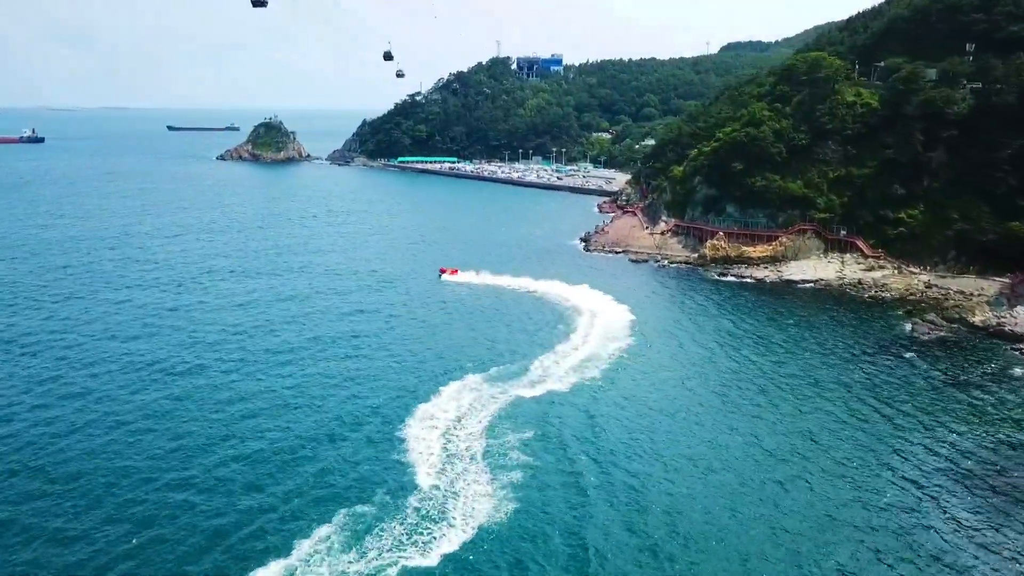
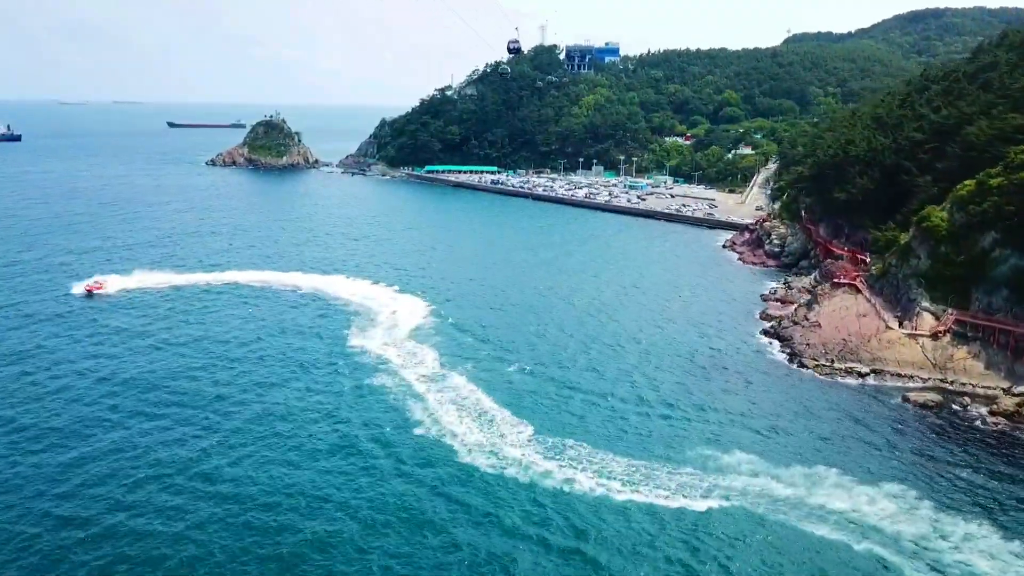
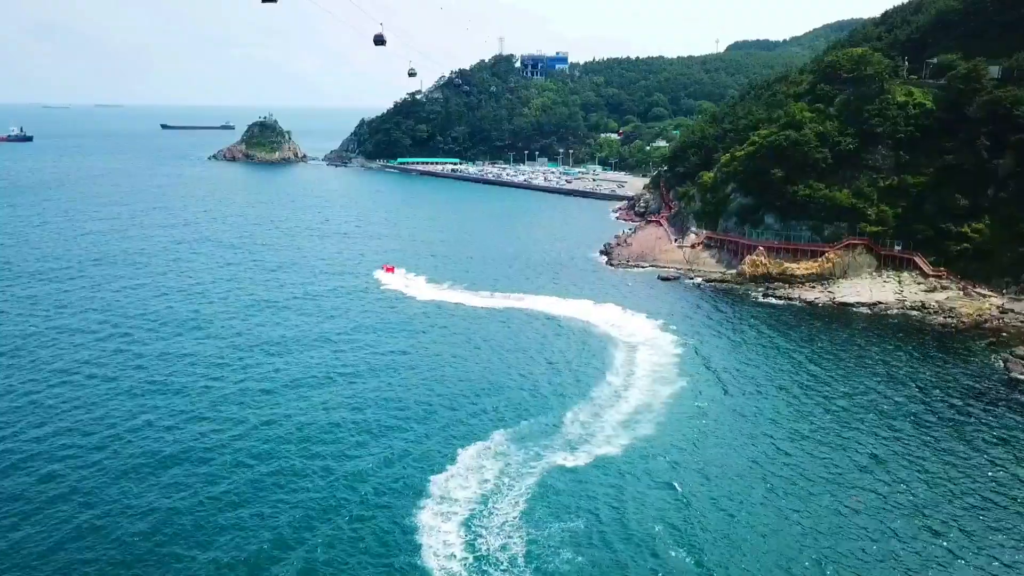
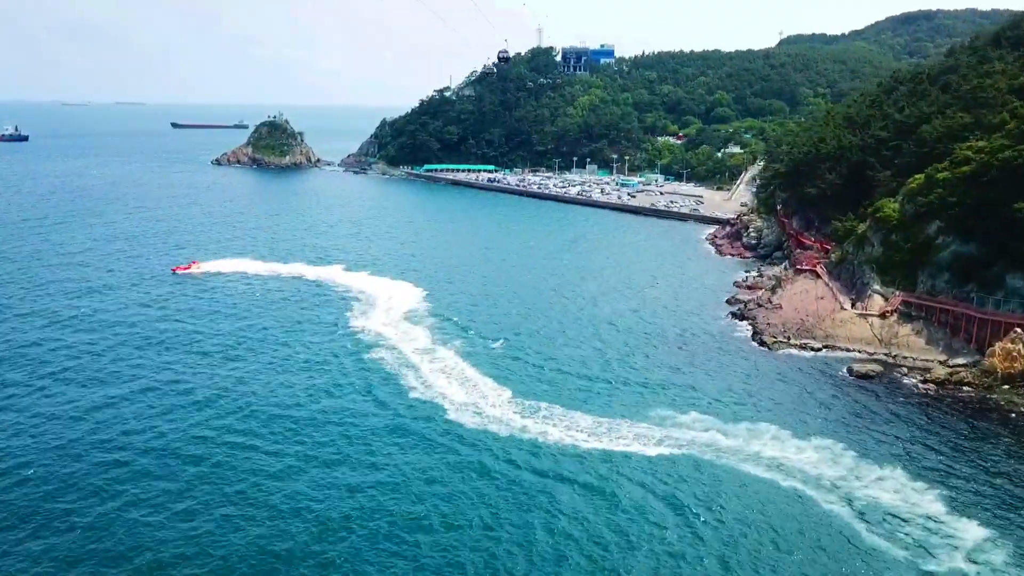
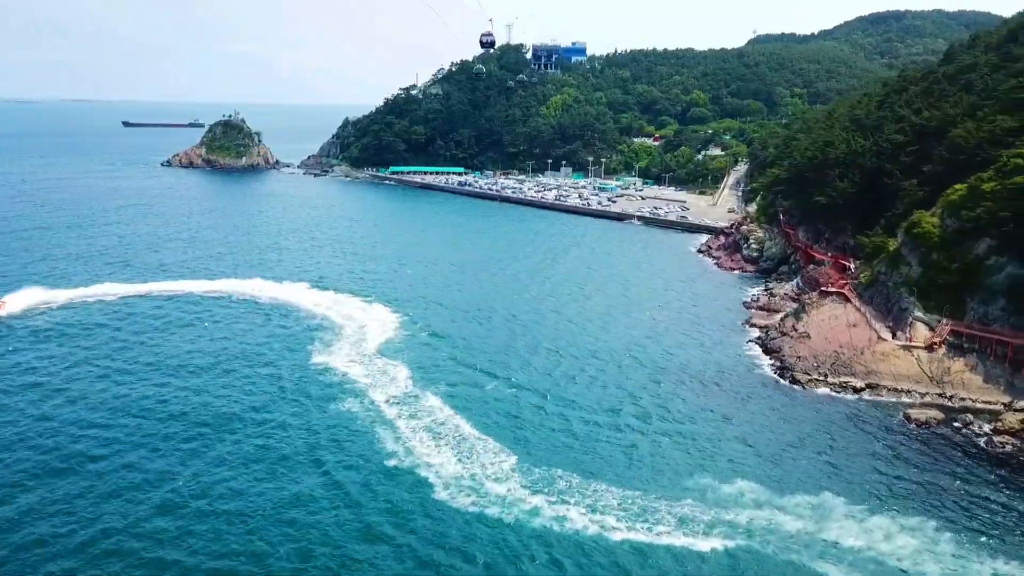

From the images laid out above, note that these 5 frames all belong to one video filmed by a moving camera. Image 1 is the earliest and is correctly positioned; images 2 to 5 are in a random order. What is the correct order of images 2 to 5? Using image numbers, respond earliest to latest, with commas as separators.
3, 4, 2, 5
